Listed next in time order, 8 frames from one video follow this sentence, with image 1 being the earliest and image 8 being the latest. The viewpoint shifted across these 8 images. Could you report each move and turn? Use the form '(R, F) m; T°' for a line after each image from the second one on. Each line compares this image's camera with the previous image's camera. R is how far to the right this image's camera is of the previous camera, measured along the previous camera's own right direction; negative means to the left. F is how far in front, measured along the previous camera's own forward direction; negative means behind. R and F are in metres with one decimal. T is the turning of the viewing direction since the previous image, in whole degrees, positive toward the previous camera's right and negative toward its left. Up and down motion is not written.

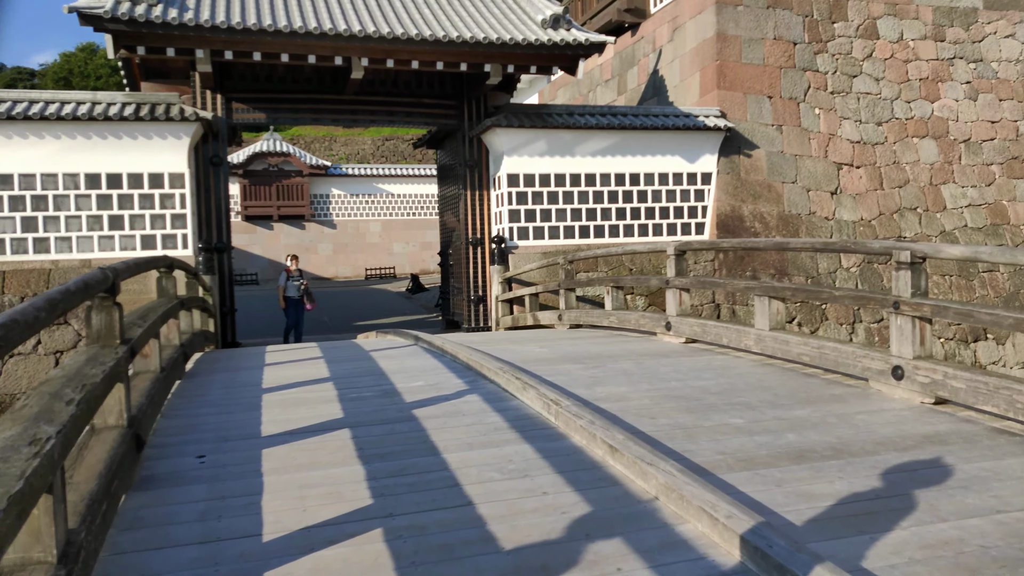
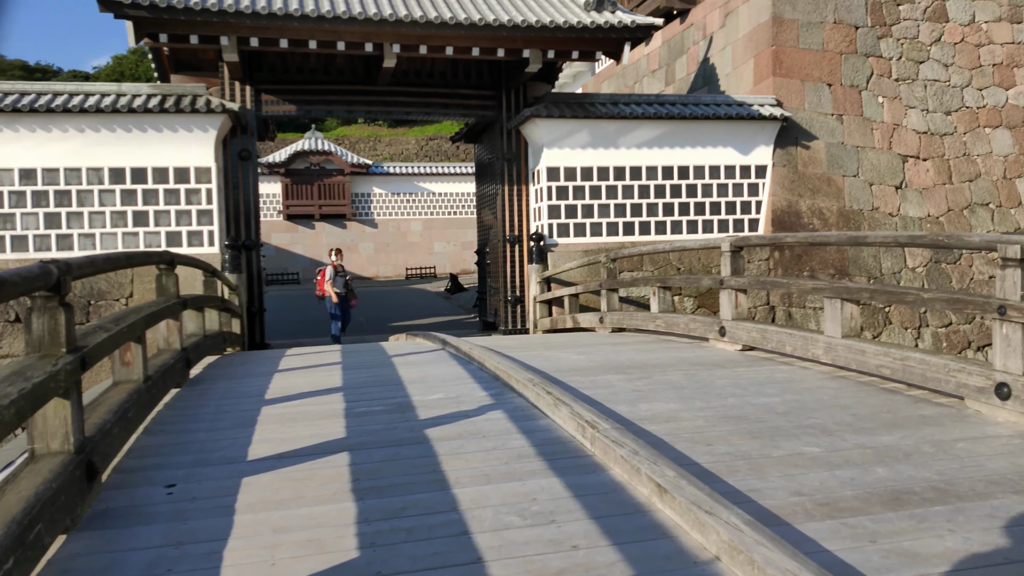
(+0.1, +0.5) m; -3°
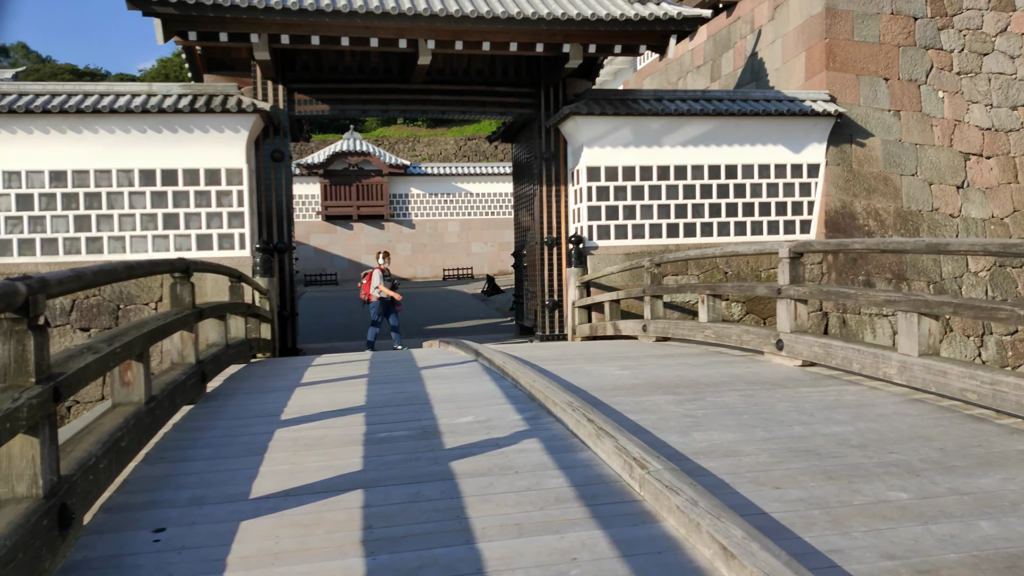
(0.0, +0.4) m; -3°
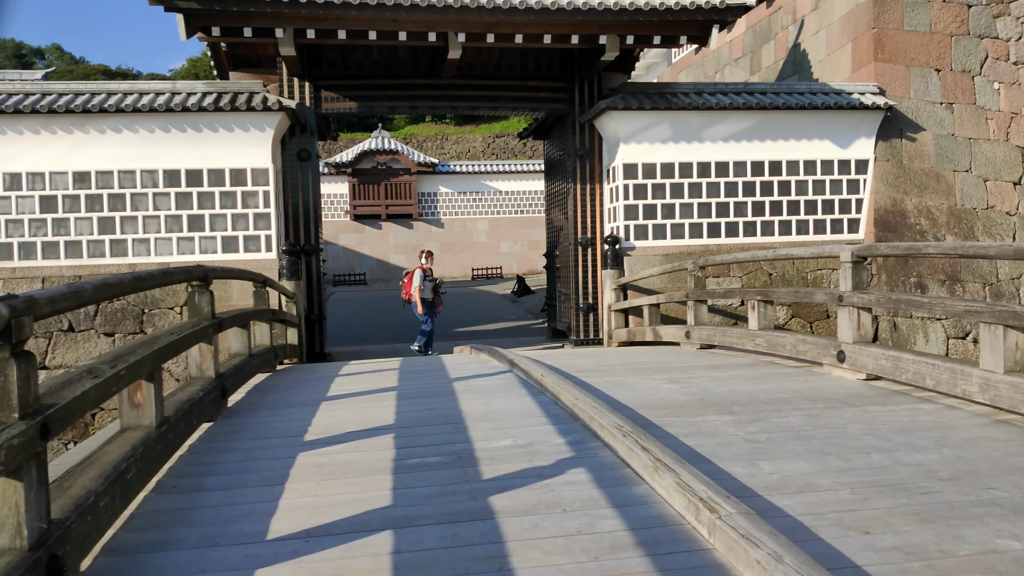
(-0.1, +0.3) m; -2°
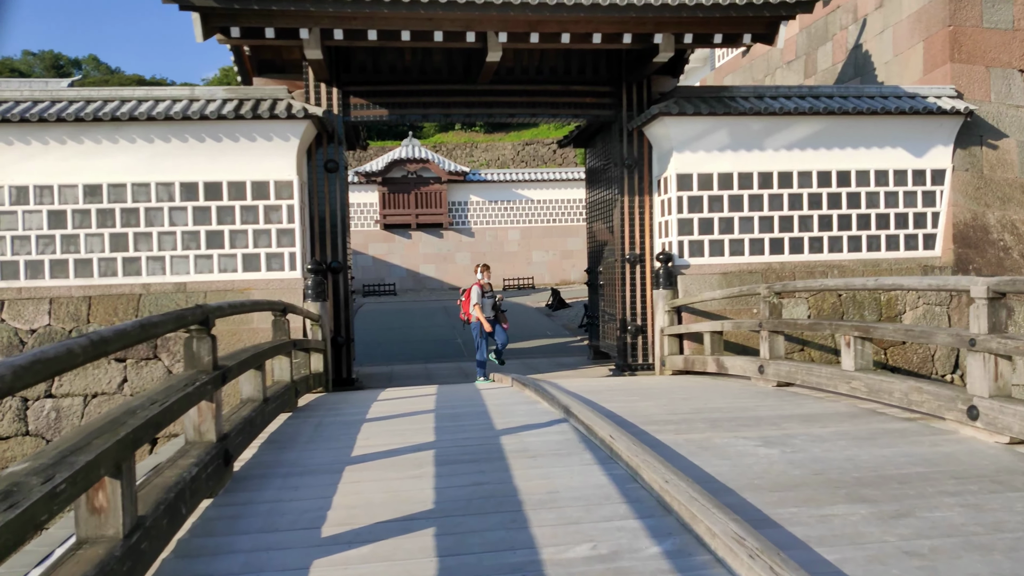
(-0.2, +0.7) m; -2°
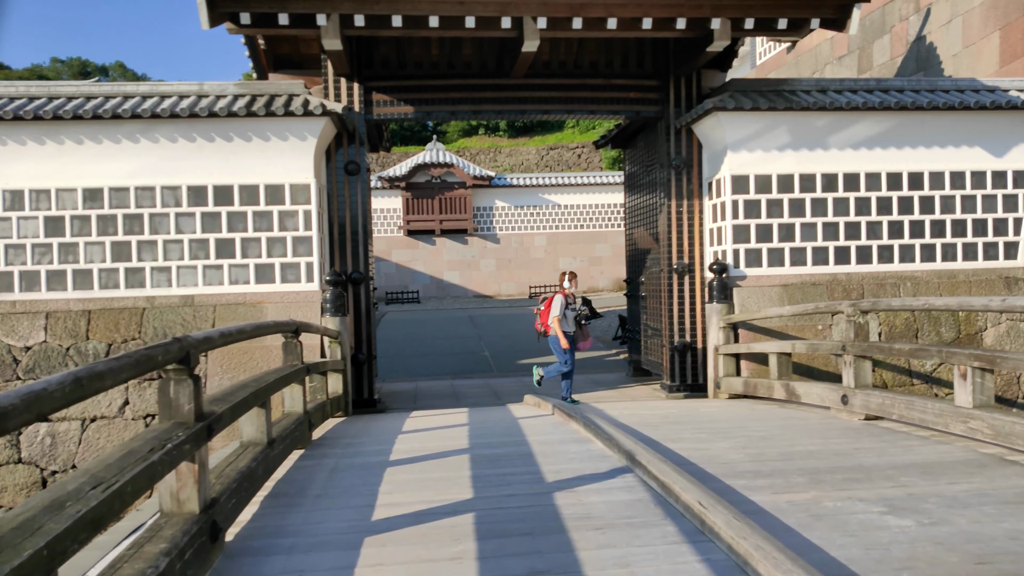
(-0.1, +0.7) m; -2°
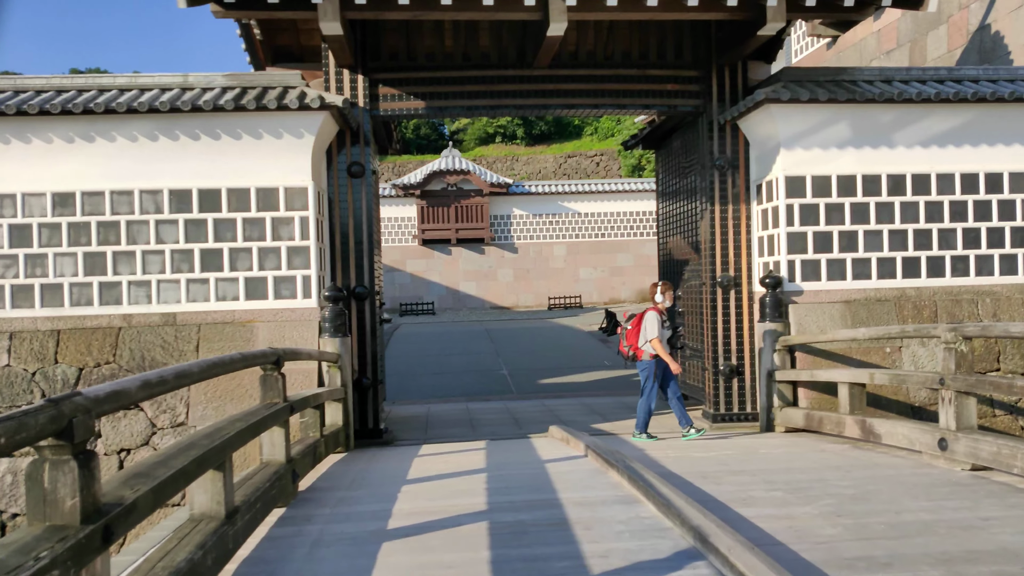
(-0.1, +0.8) m; -1°
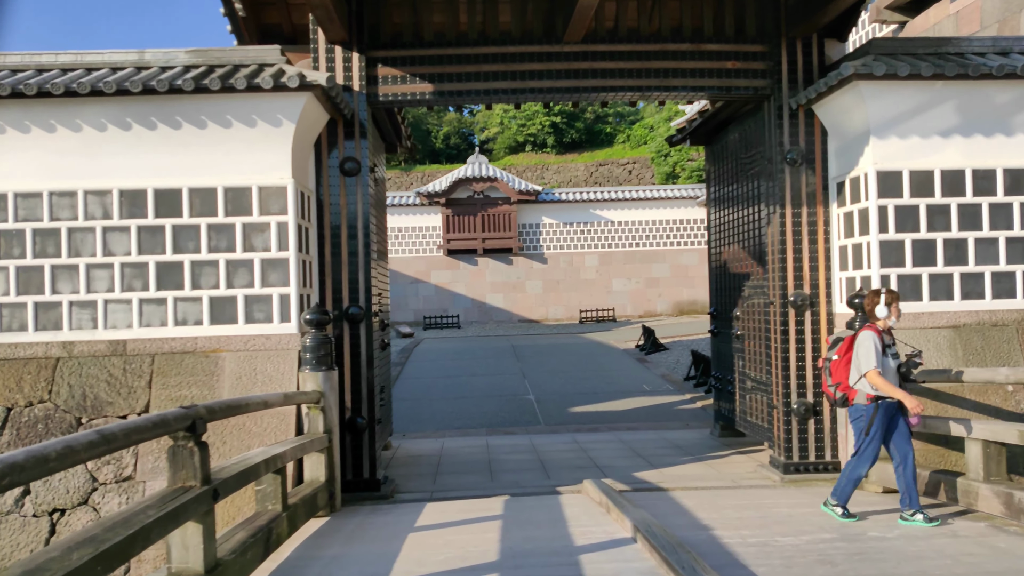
(0.0, +1.1) m; -2°
